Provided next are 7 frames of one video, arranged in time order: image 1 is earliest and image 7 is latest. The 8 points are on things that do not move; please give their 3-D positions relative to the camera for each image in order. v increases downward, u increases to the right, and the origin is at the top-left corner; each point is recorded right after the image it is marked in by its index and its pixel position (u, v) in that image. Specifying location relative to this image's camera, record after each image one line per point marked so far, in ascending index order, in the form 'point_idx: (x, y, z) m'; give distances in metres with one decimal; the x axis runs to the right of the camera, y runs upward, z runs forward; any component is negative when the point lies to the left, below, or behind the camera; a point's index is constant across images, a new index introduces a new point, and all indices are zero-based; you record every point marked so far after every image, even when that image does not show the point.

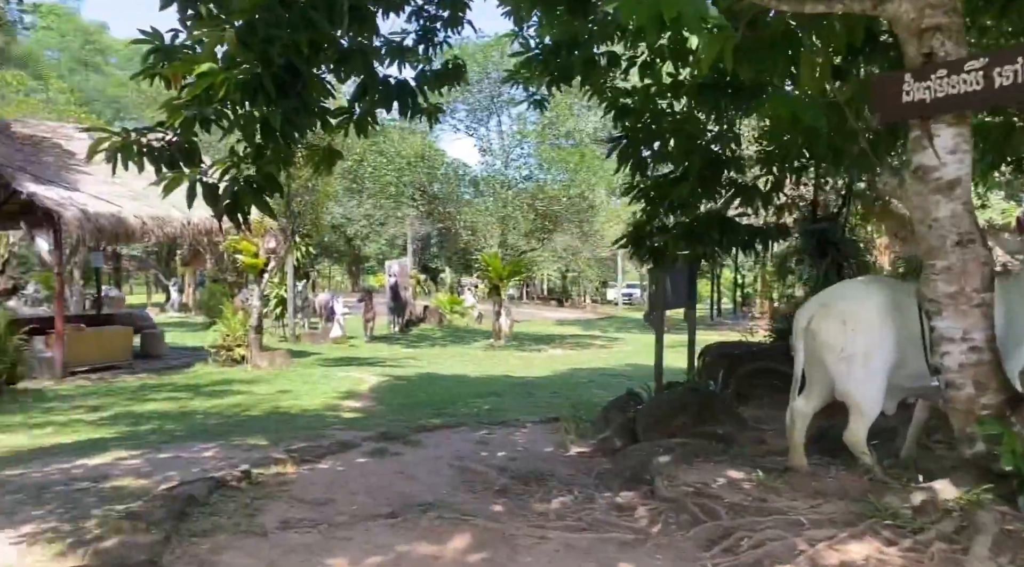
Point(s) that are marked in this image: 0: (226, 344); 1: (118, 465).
0: (-4.2, -0.9, +13.9) m
1: (-2.8, -1.3, +6.9) m
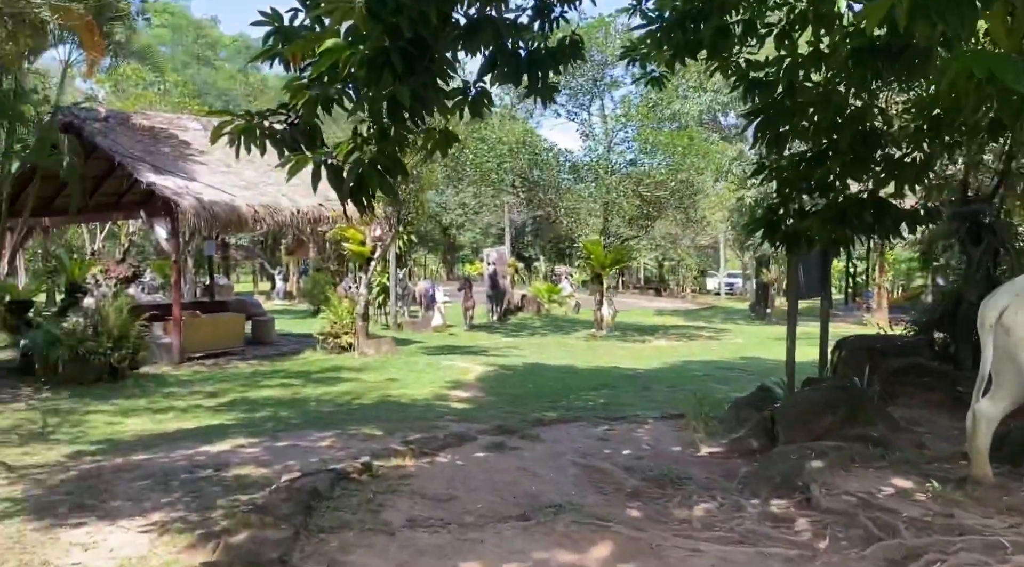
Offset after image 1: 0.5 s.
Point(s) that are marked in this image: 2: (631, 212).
0: (-2.6, -0.7, +14.0) m
1: (-1.9, -1.2, +6.9) m
2: (+2.4, +1.5, +19.6) m
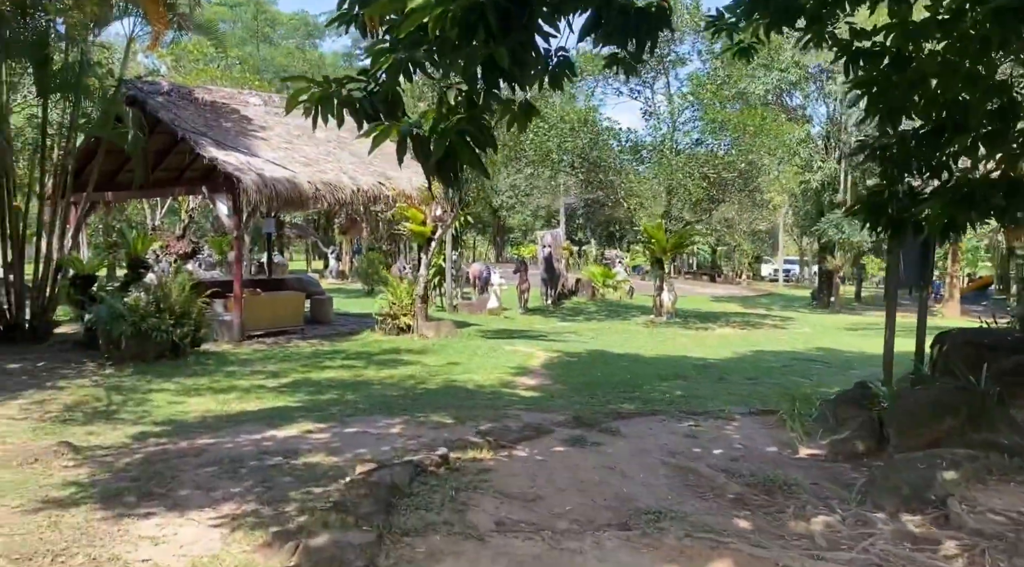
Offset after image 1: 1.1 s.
0: (-1.7, -0.4, +13.7) m
1: (-1.4, -1.1, +6.6) m
2: (+3.6, +1.7, +19.0) m
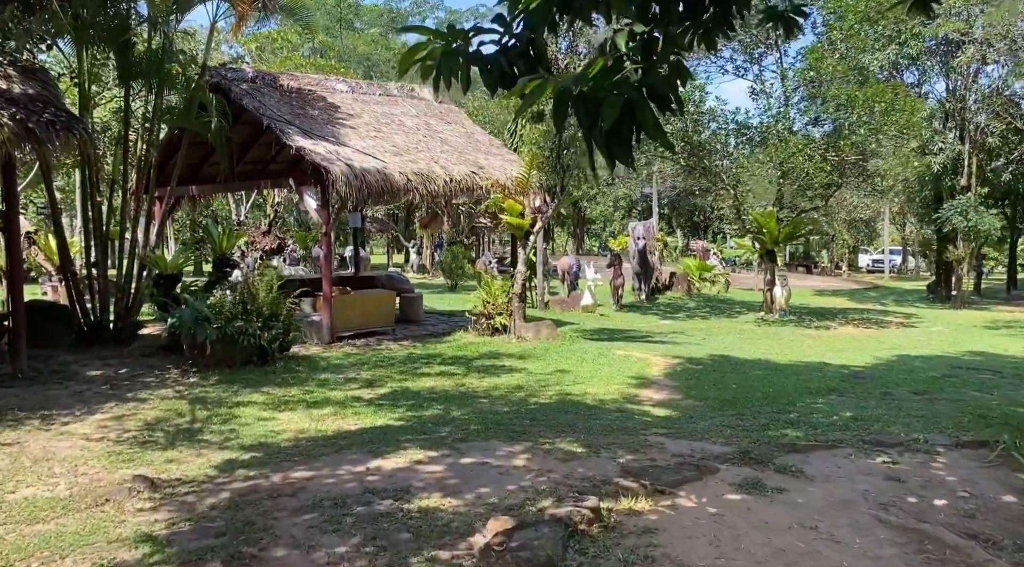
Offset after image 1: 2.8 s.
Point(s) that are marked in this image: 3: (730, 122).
0: (-0.3, -0.4, +12.7) m
1: (-0.5, -1.1, +5.6) m
2: (+5.5, +1.8, +17.5) m
3: (+4.1, +3.0, +18.0) m
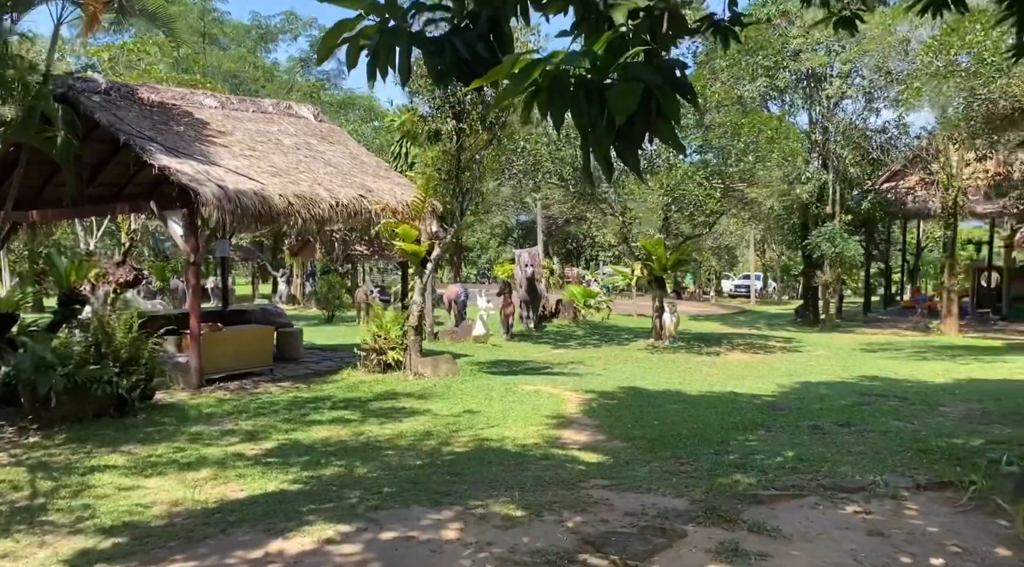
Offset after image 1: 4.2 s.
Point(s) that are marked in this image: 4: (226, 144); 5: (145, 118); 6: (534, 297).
0: (-1.6, -0.8, +11.6) m
1: (-0.9, -1.3, +4.5) m
2: (+3.4, +1.4, +17.3) m
3: (+2.0, +2.5, +17.6) m
4: (-3.3, +1.6, +11.3) m
5: (-4.0, +1.8, +10.6) m
6: (+0.5, -0.3, +19.5) m
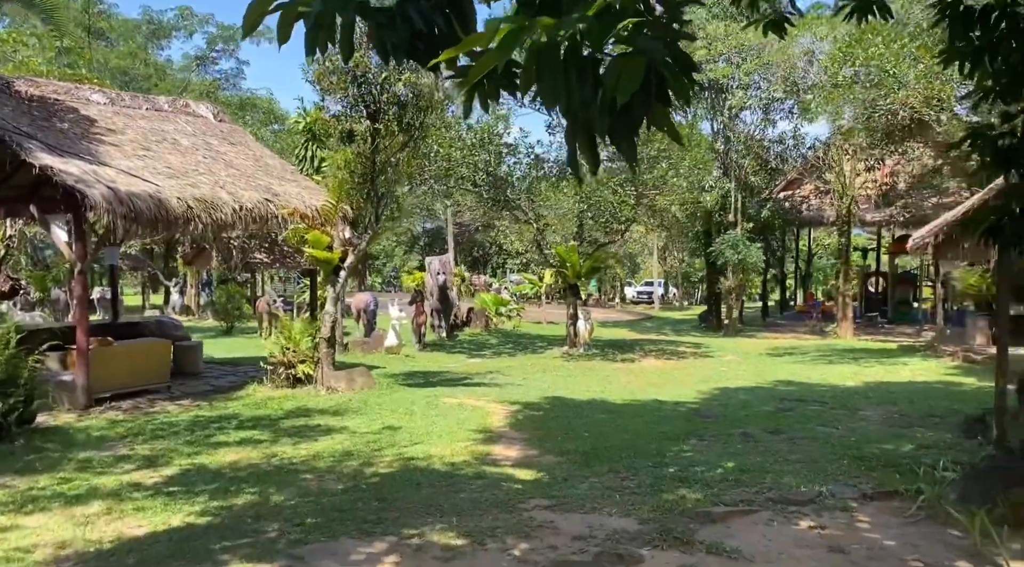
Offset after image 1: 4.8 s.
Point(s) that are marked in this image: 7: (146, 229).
0: (-2.6, -0.9, +11.0) m
1: (-1.1, -1.3, +4.0) m
2: (+1.8, +1.3, +17.2) m
3: (+0.4, +2.4, +17.3) m
4: (-4.3, +1.5, +10.5) m
5: (-4.9, +1.7, +9.8) m
6: (-1.3, -0.5, +19.0) m
7: (-3.5, +0.5, +9.4) m
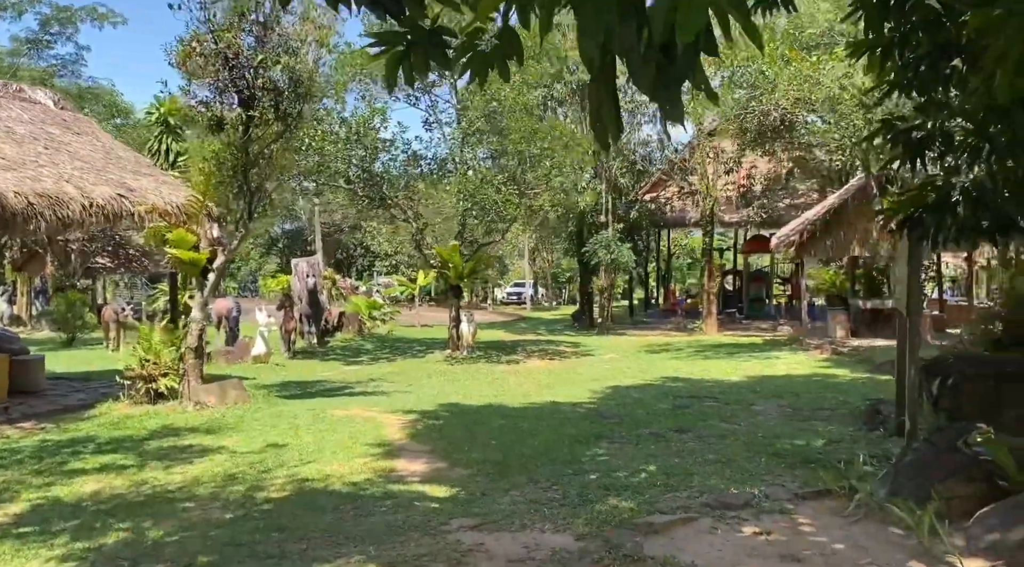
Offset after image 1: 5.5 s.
0: (-3.8, -0.9, +10.0) m
1: (-1.2, -1.3, +3.3) m
2: (-0.4, +1.3, +16.7) m
3: (-1.9, +2.3, +16.6) m
4: (-5.4, +1.4, +9.2) m
5: (-5.9, +1.6, +8.4) m
6: (-3.7, -0.5, +18.1) m
7: (-4.5, +0.5, +8.3) m
